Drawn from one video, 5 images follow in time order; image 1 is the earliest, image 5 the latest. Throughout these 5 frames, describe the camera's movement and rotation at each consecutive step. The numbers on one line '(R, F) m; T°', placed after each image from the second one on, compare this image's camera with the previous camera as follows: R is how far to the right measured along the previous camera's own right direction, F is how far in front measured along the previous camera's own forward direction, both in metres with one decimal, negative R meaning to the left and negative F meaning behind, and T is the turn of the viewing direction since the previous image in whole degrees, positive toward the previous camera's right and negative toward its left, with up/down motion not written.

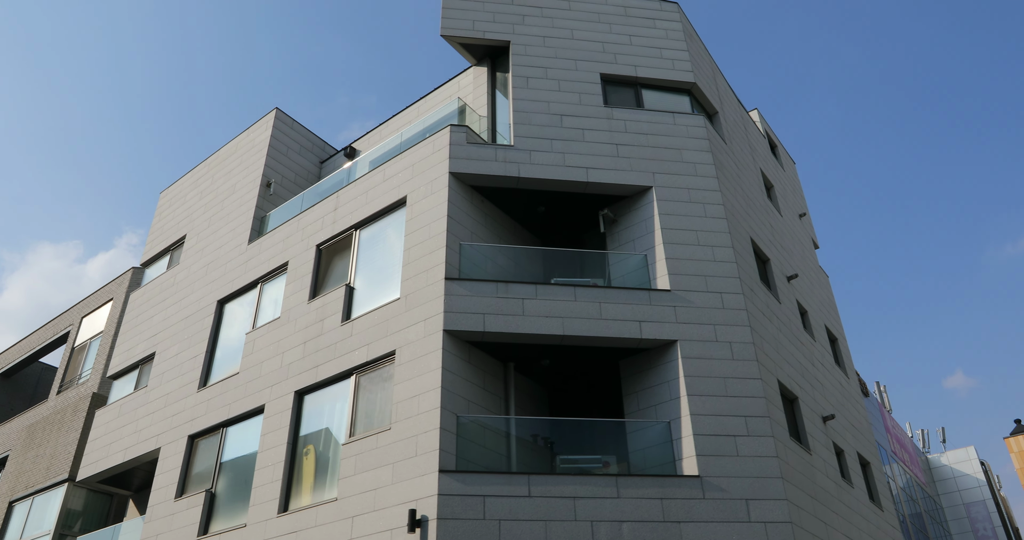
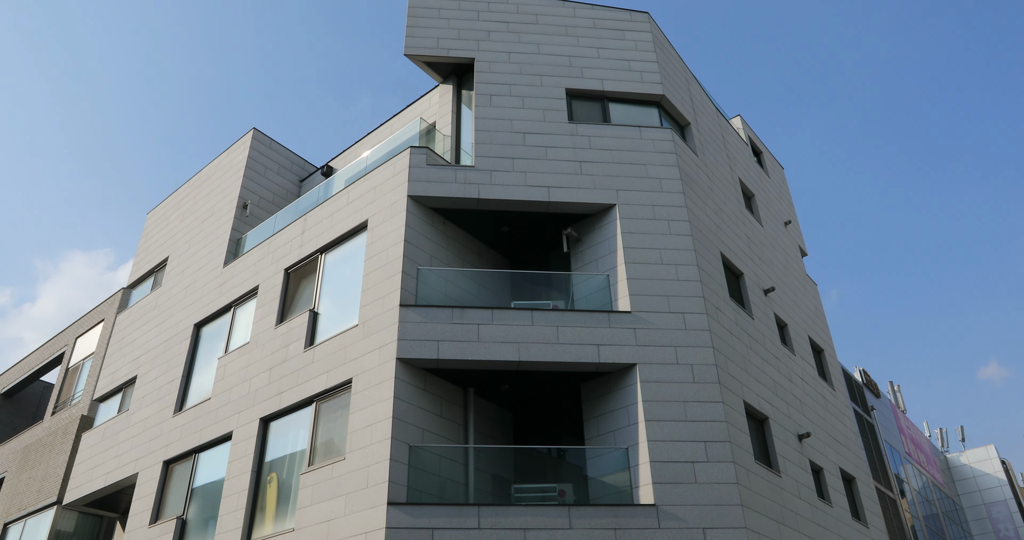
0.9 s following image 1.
(+1.3, +0.2) m; -2°
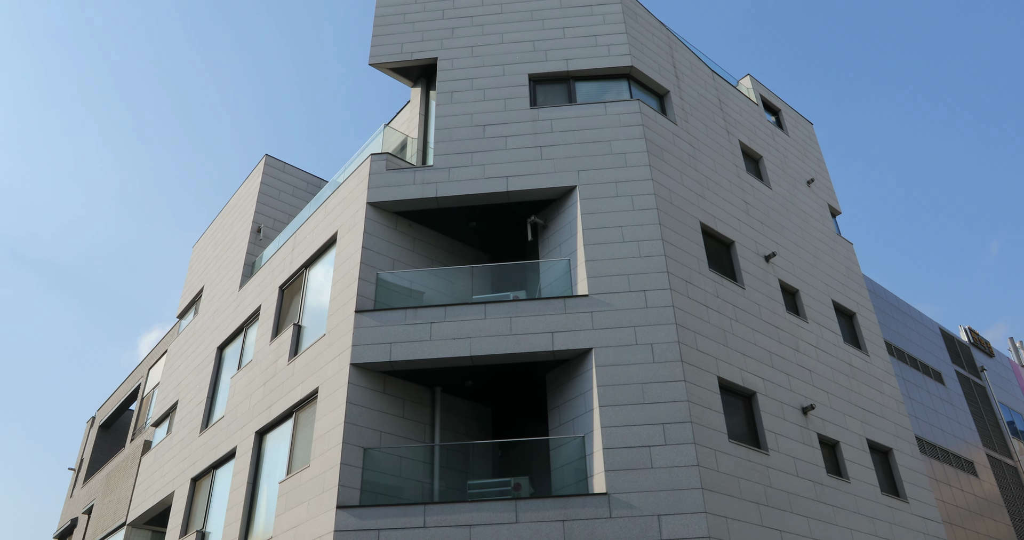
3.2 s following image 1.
(+3.2, +0.5) m; -9°
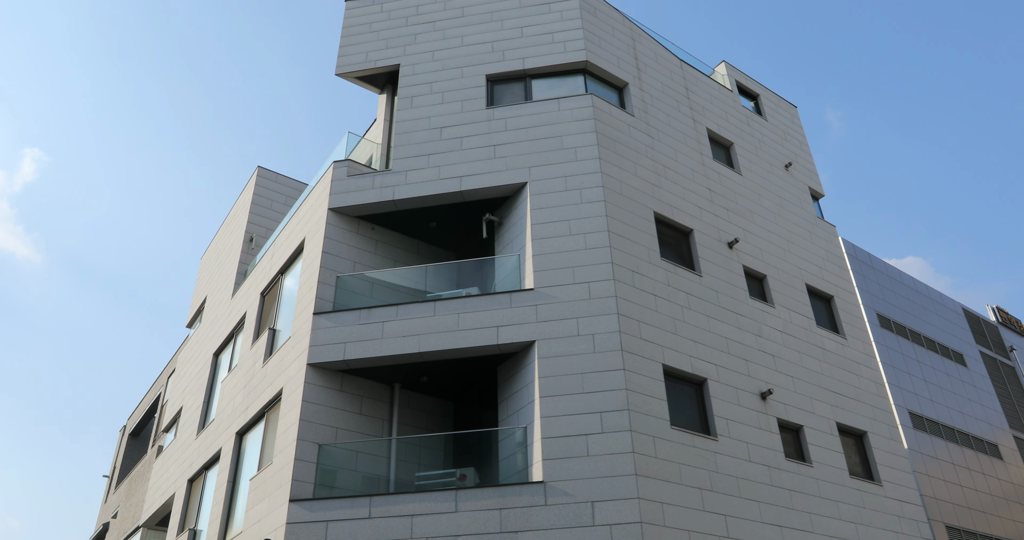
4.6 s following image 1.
(+2.0, -0.3) m; -4°
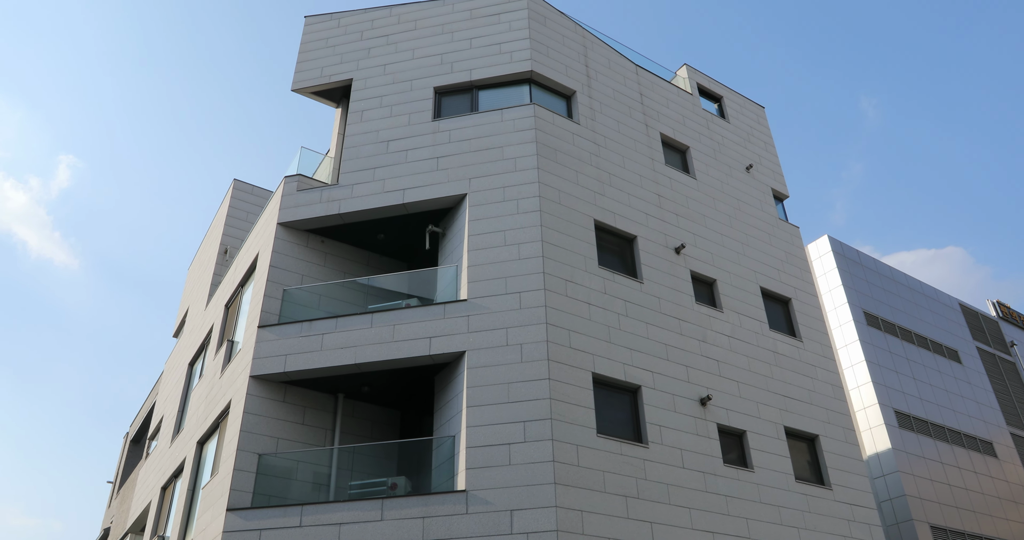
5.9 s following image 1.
(+1.8, -0.2) m; -2°
